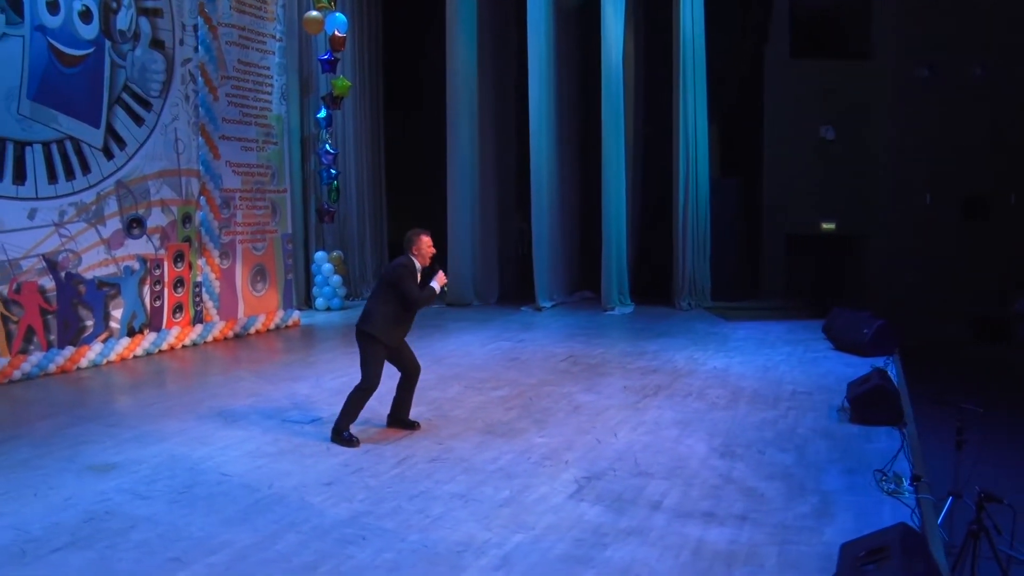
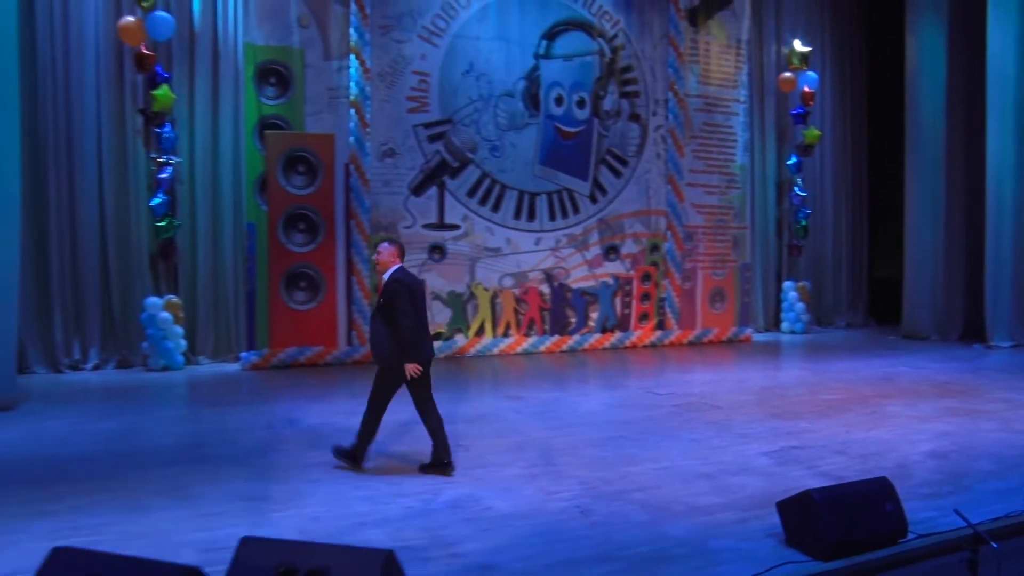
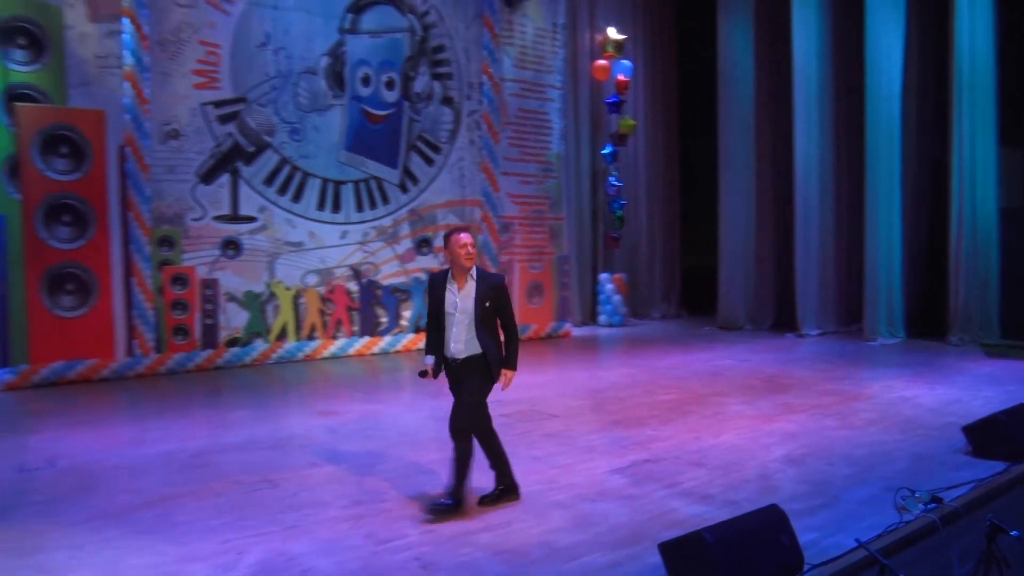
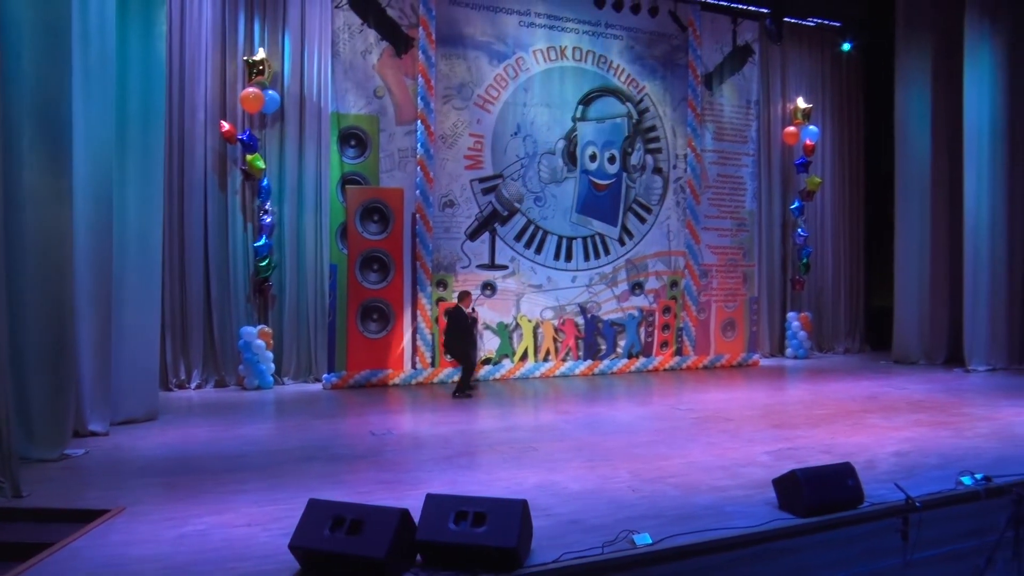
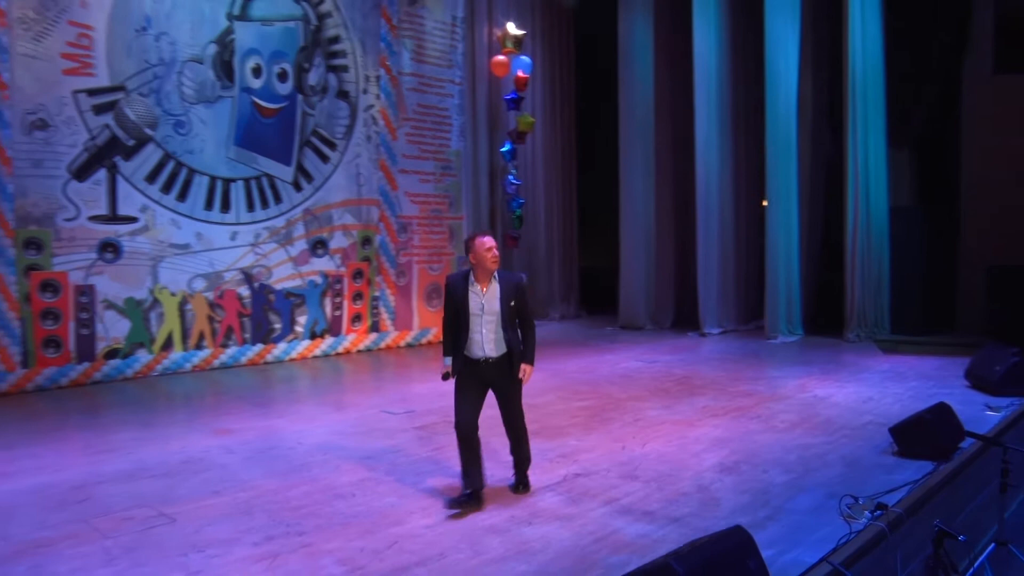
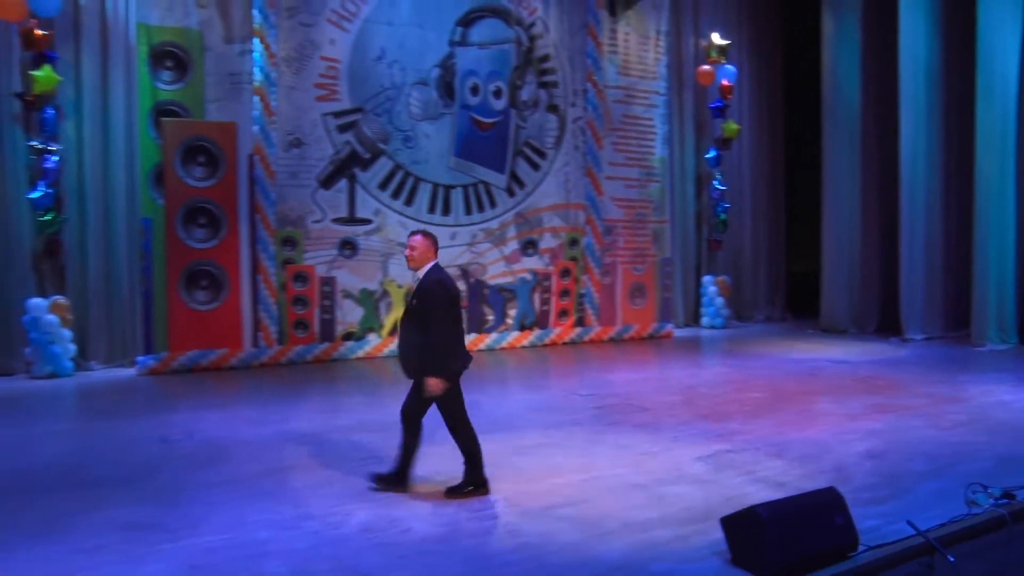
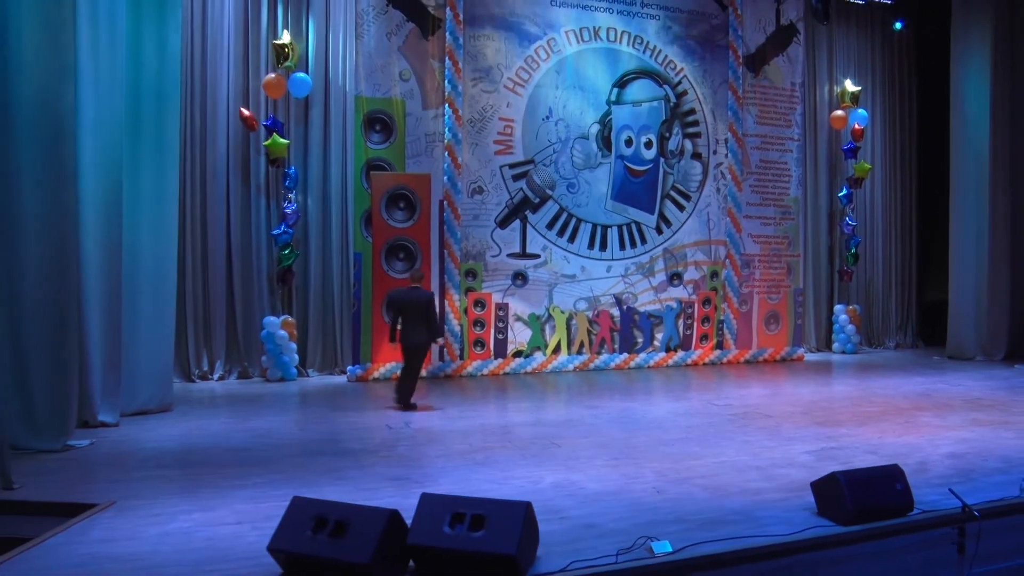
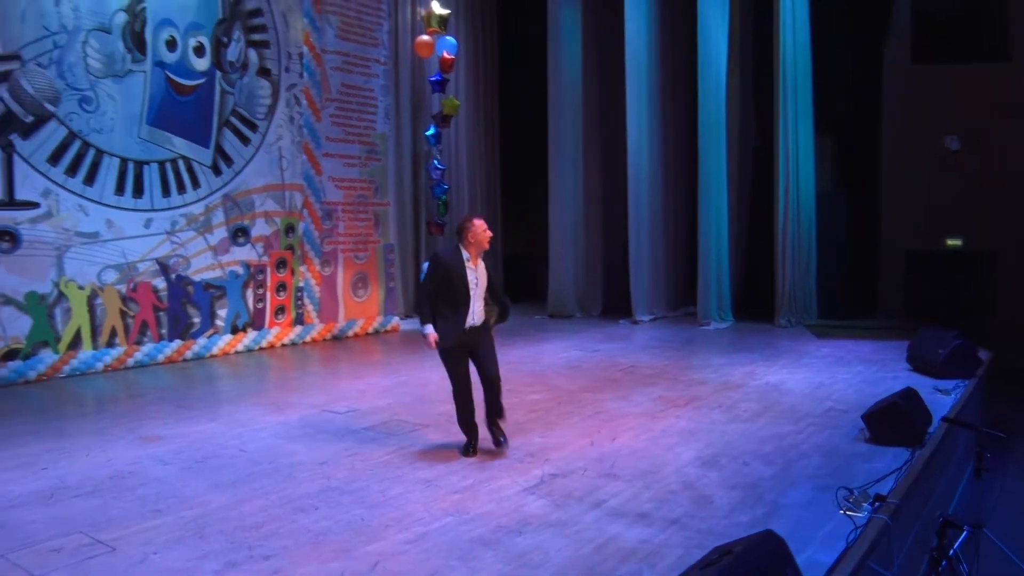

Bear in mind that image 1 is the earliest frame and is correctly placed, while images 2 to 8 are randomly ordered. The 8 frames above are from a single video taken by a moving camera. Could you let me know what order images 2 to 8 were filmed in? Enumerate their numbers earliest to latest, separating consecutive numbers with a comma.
8, 5, 3, 6, 2, 7, 4
